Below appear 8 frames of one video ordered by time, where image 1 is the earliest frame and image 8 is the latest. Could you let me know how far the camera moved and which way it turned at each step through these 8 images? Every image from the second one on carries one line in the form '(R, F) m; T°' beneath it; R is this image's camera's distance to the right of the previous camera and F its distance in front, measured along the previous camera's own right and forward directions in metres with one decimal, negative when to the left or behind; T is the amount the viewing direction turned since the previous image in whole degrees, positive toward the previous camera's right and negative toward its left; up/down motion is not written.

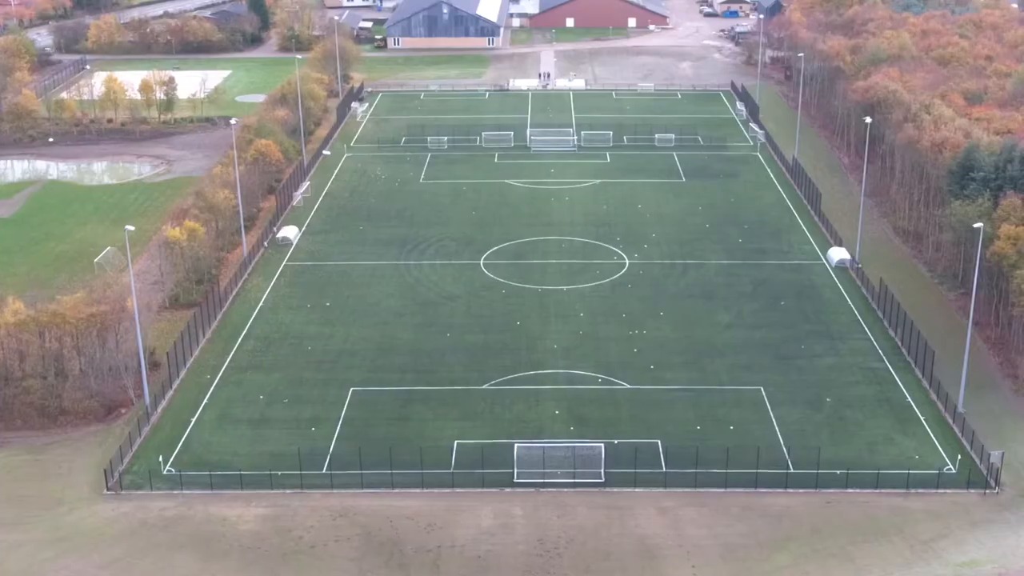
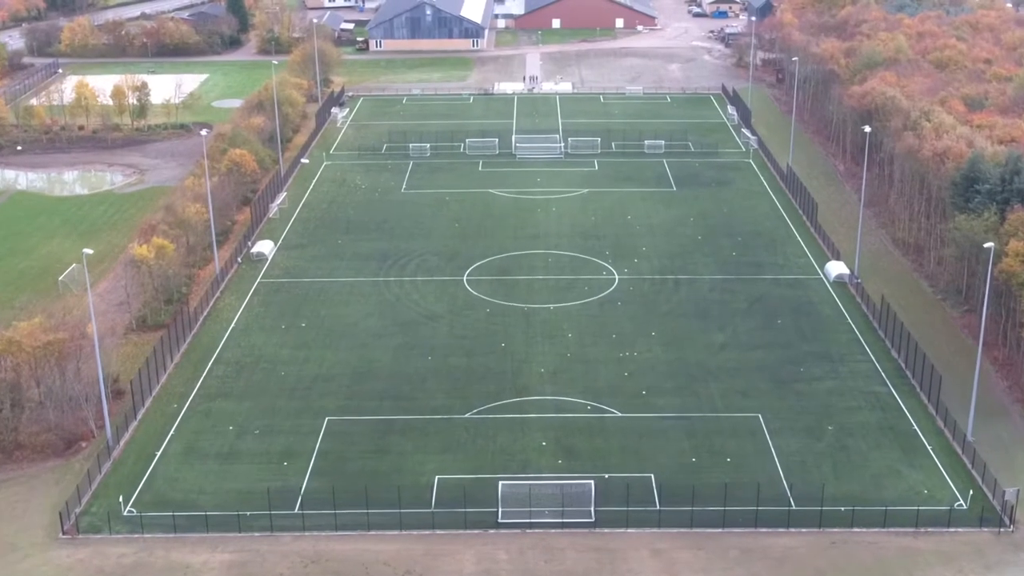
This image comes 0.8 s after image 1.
(+0.1, +2.3) m; +1°
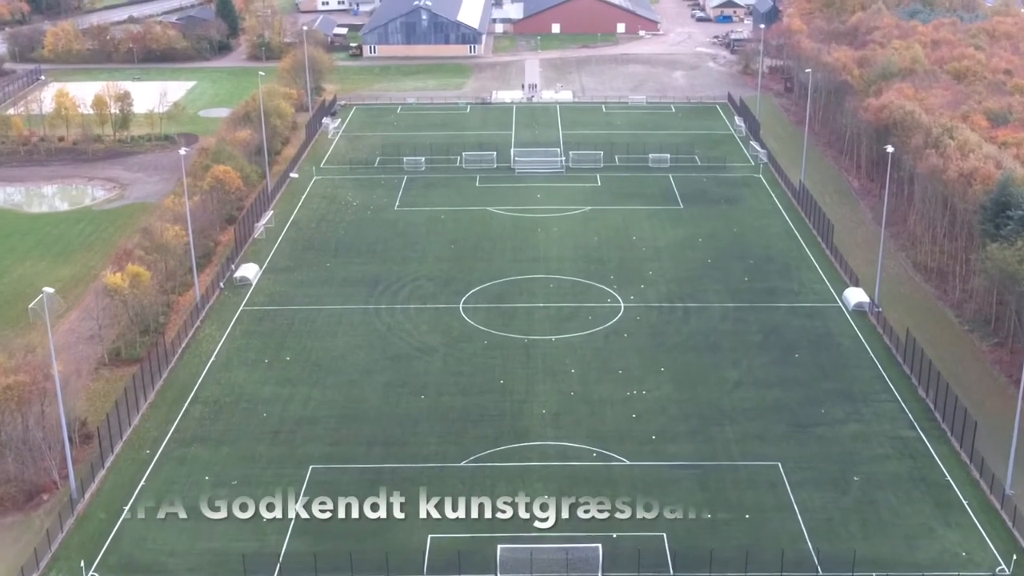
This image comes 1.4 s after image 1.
(-0.1, +3.1) m; 0°
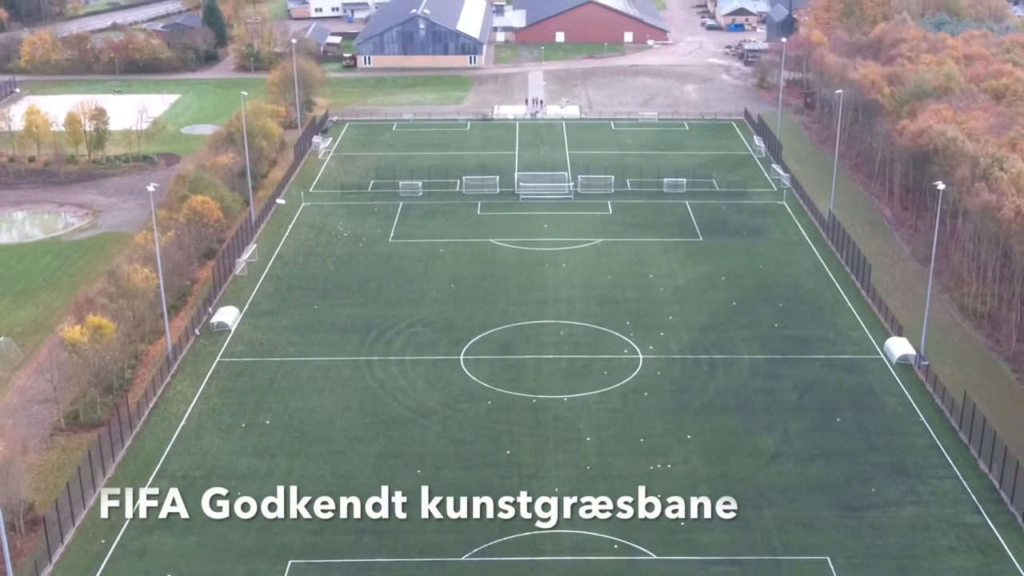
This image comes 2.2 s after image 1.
(-0.3, +4.8) m; 0°
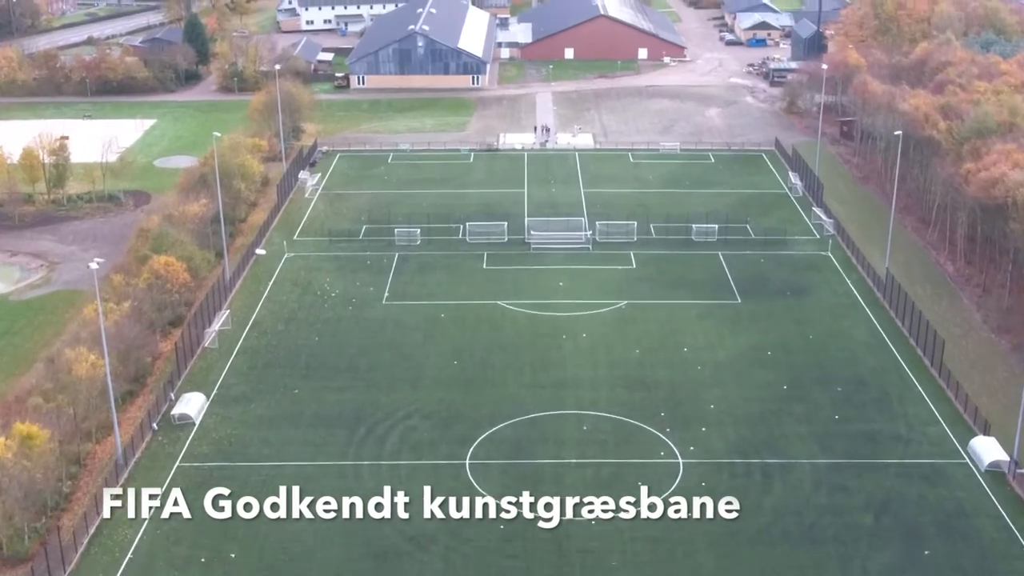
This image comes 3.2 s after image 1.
(-0.5, +7.0) m; 0°
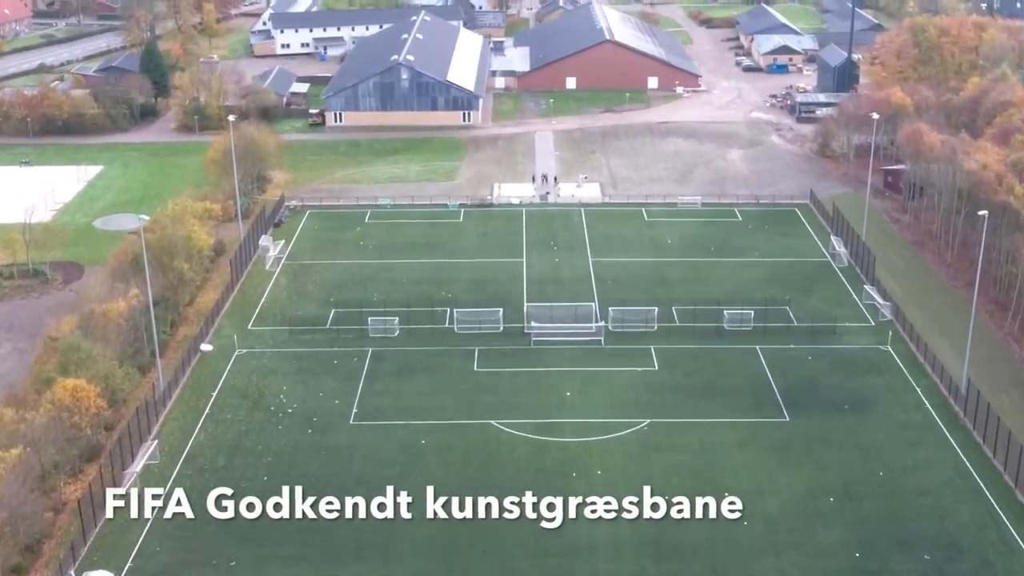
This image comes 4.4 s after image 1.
(0.0, +9.0) m; 0°
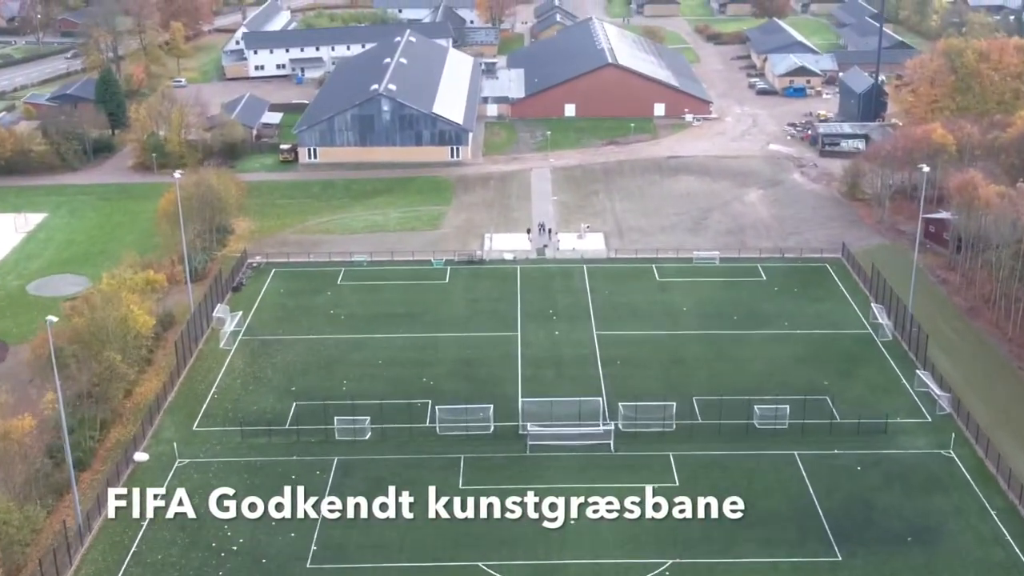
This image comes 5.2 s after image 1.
(+0.1, +7.1) m; 0°
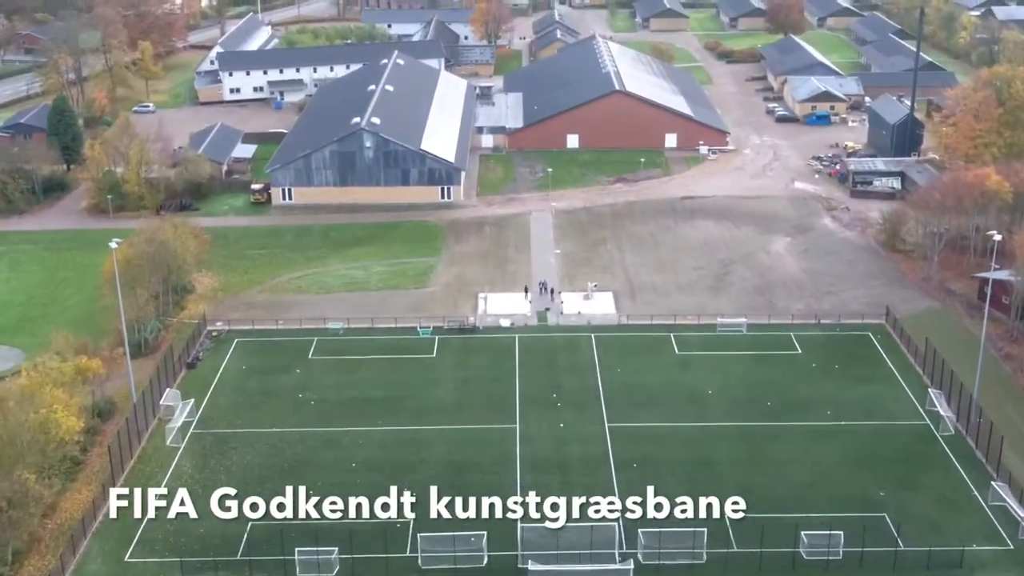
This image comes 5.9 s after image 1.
(0.0, +6.7) m; 0°
